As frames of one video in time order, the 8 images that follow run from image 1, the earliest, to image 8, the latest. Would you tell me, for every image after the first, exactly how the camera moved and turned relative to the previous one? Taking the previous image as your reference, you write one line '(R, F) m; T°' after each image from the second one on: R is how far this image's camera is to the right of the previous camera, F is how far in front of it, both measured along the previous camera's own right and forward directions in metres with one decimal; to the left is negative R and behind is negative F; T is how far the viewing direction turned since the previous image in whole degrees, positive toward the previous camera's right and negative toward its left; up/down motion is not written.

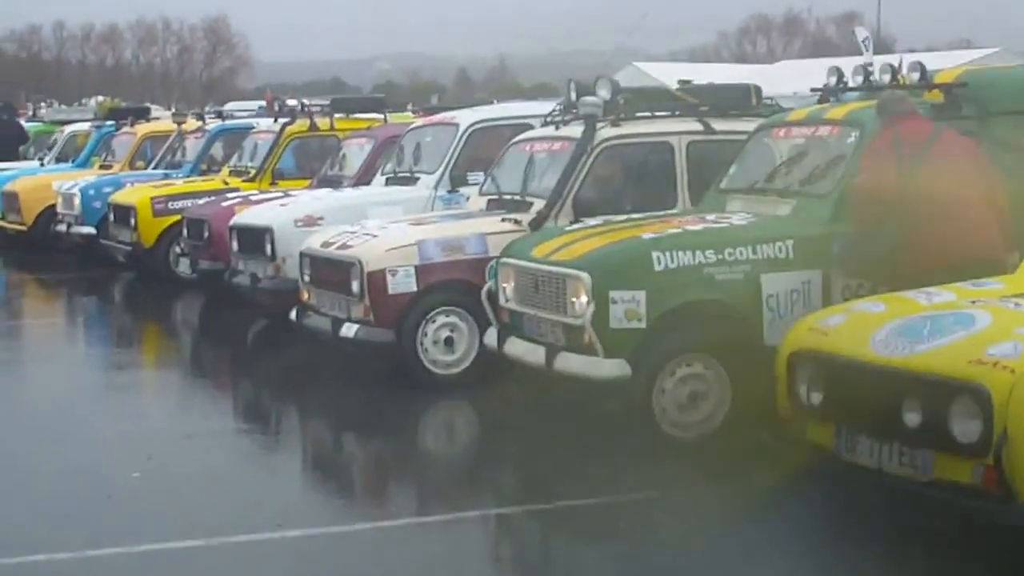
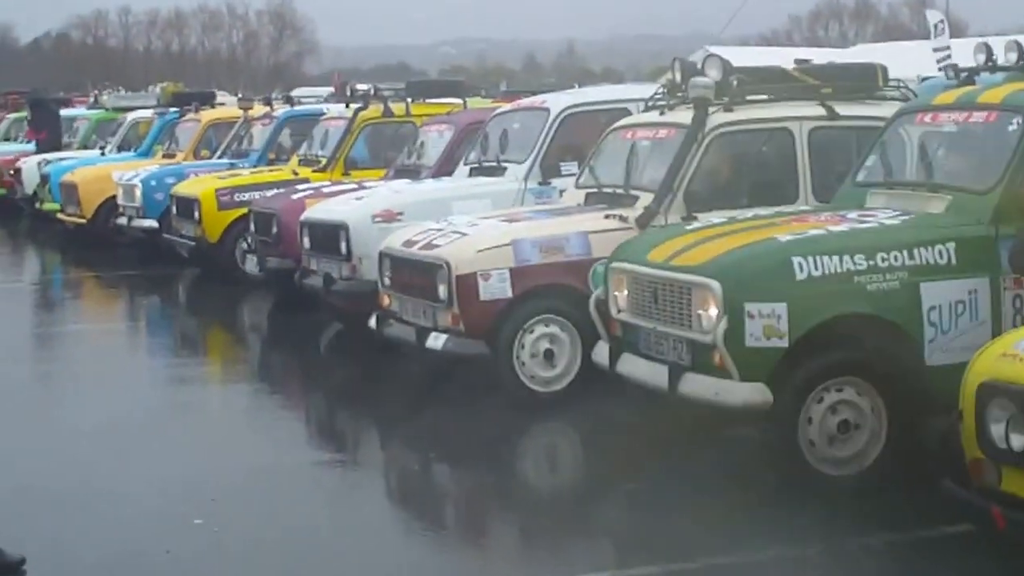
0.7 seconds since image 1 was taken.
(-0.2, +1.0) m; -2°
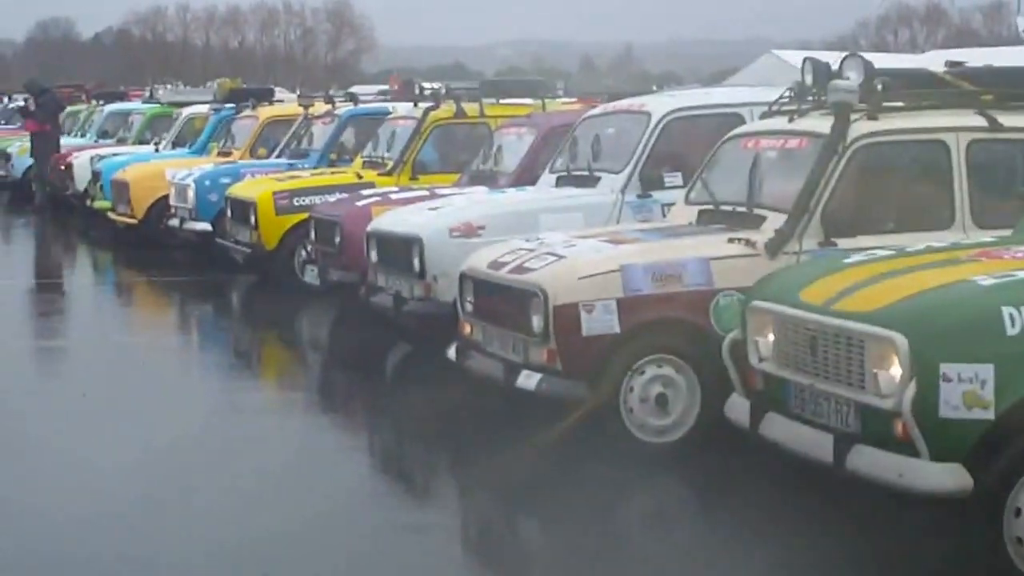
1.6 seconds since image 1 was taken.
(-0.2, +1.2) m; -2°
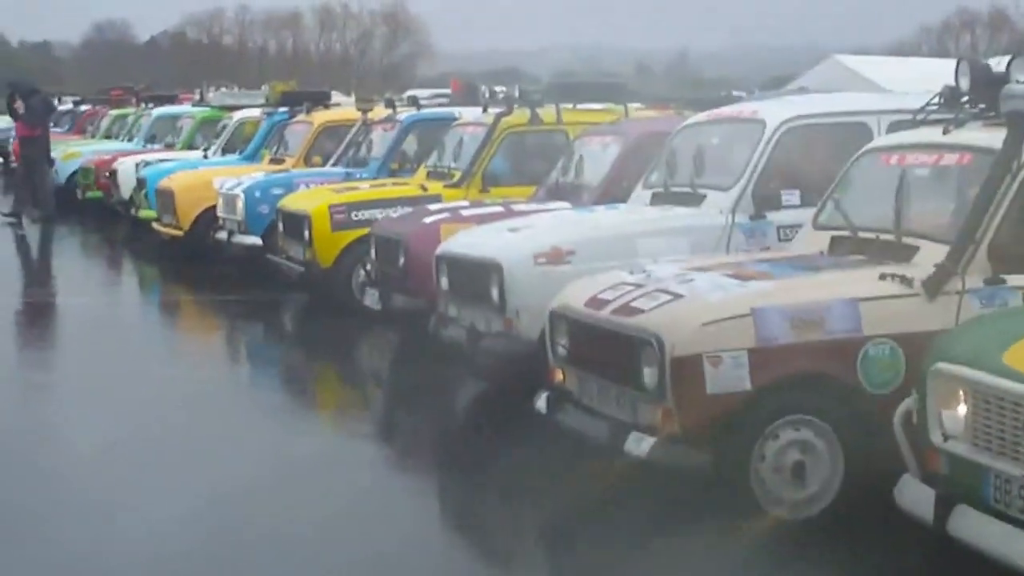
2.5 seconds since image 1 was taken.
(-0.2, +1.2) m; -2°
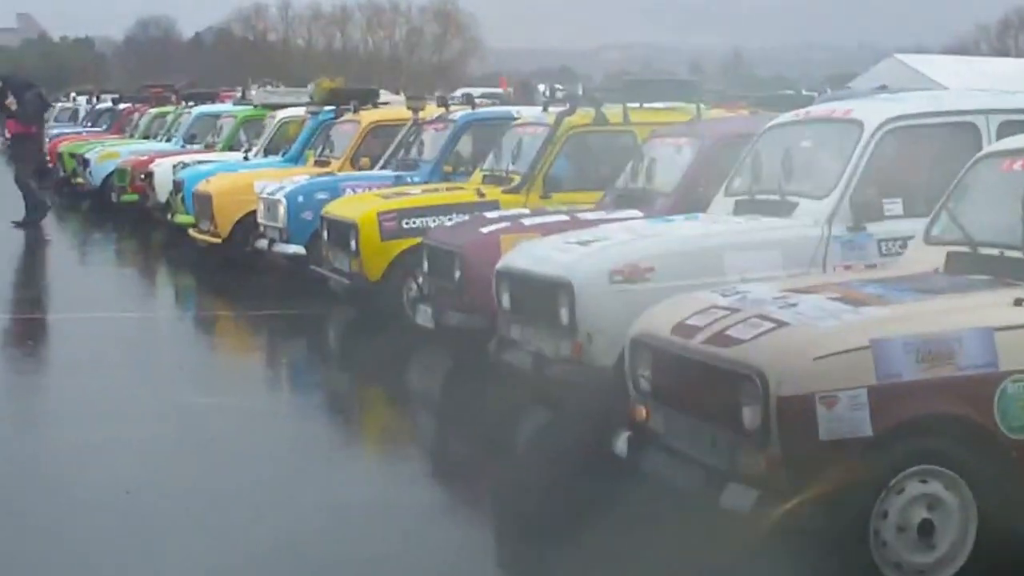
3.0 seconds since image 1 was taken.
(-0.1, +0.8) m; -1°
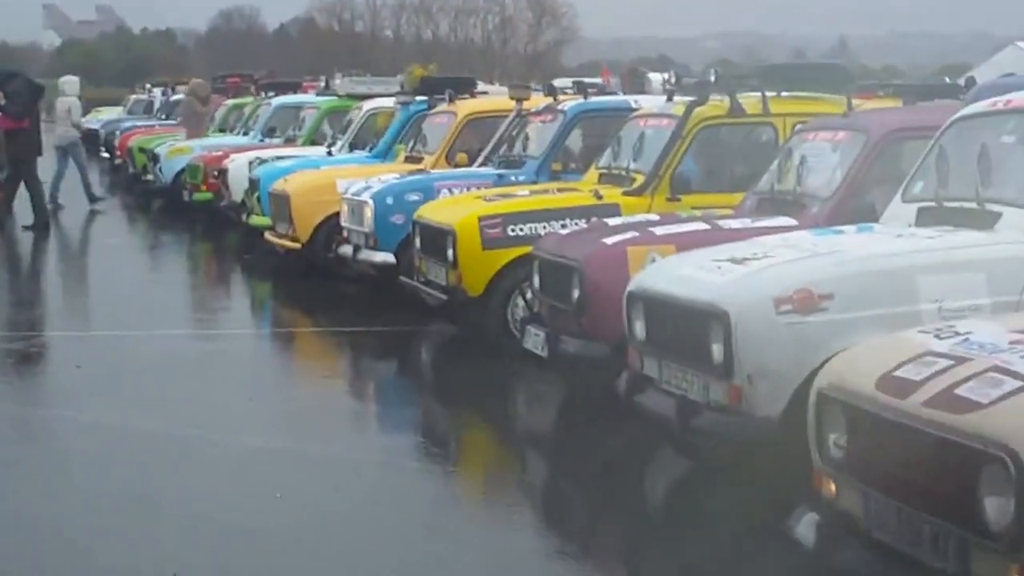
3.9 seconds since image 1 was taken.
(-0.2, +1.4) m; -3°
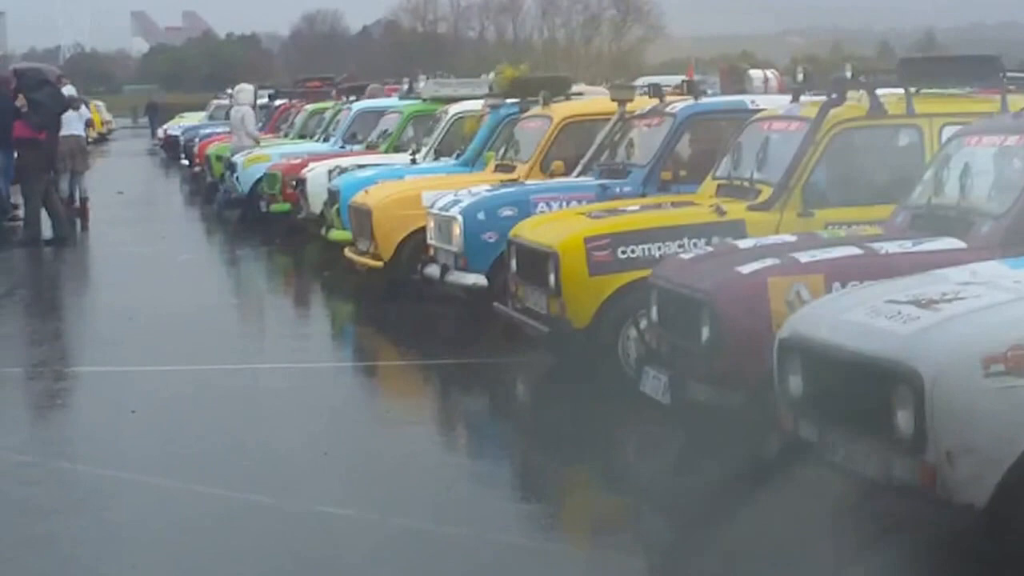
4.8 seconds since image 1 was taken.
(-0.1, +1.1) m; -3°
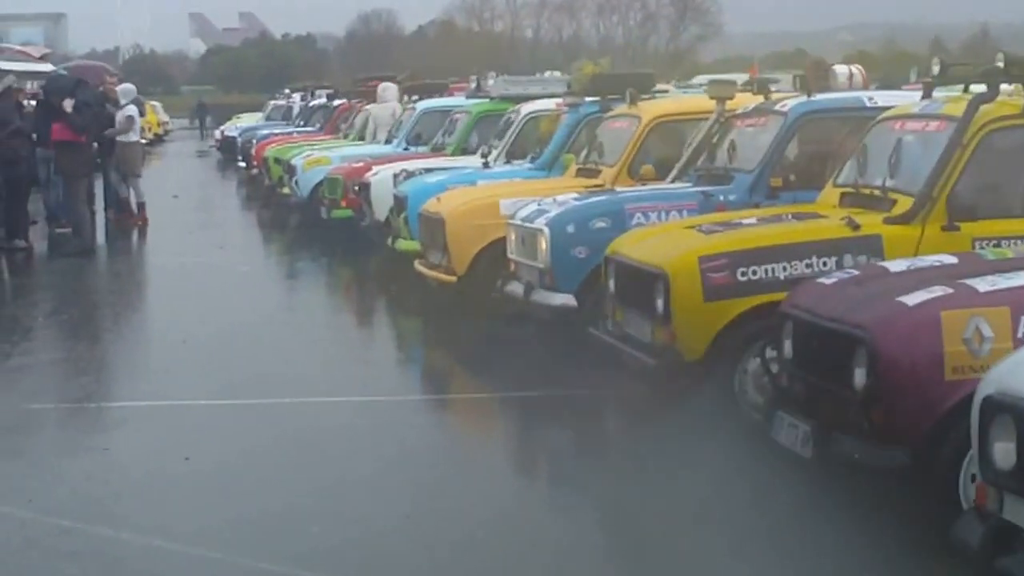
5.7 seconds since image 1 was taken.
(-0.2, +1.0) m; -2°
